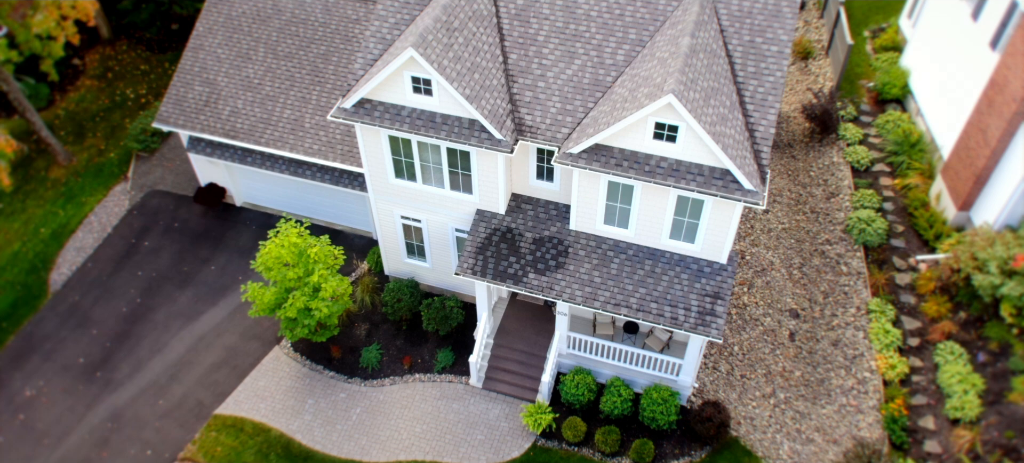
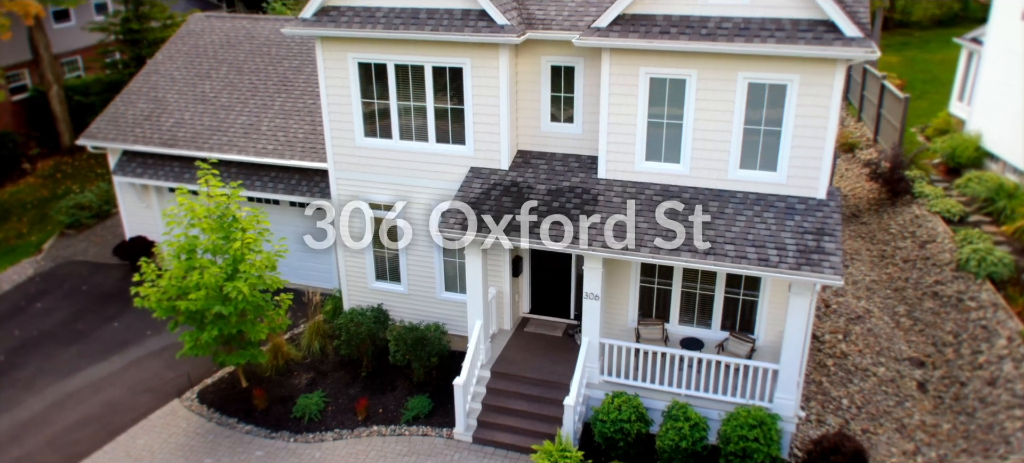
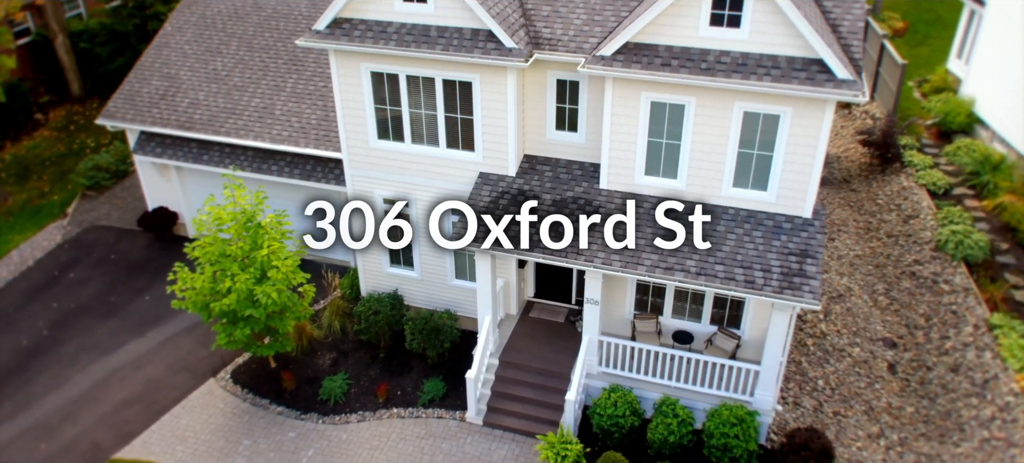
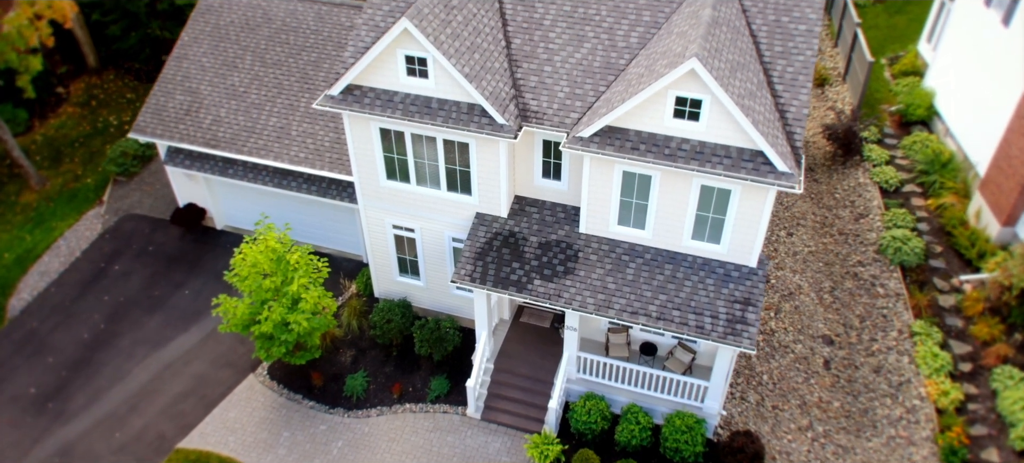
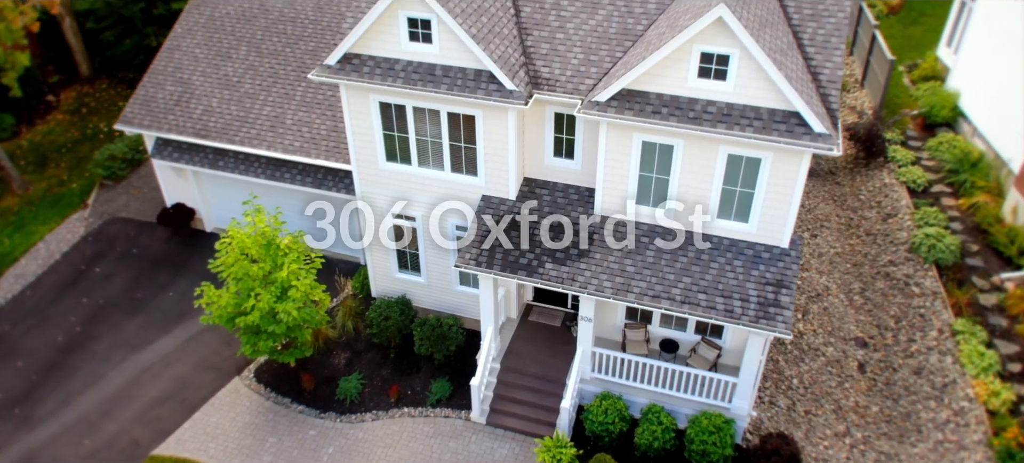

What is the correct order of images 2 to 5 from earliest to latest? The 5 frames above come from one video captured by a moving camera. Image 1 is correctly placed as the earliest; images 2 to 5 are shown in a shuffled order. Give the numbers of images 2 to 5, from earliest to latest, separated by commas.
4, 5, 3, 2
